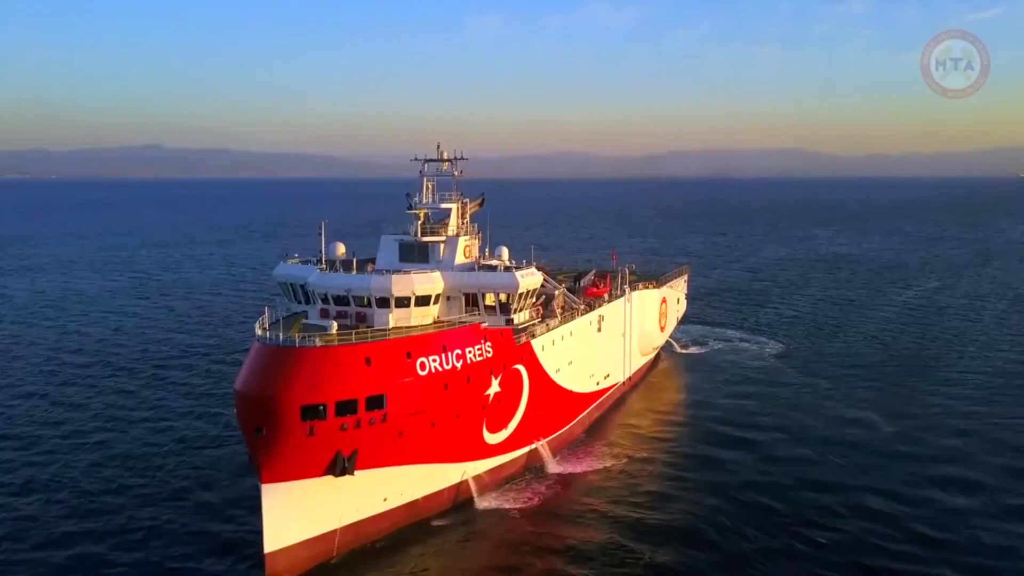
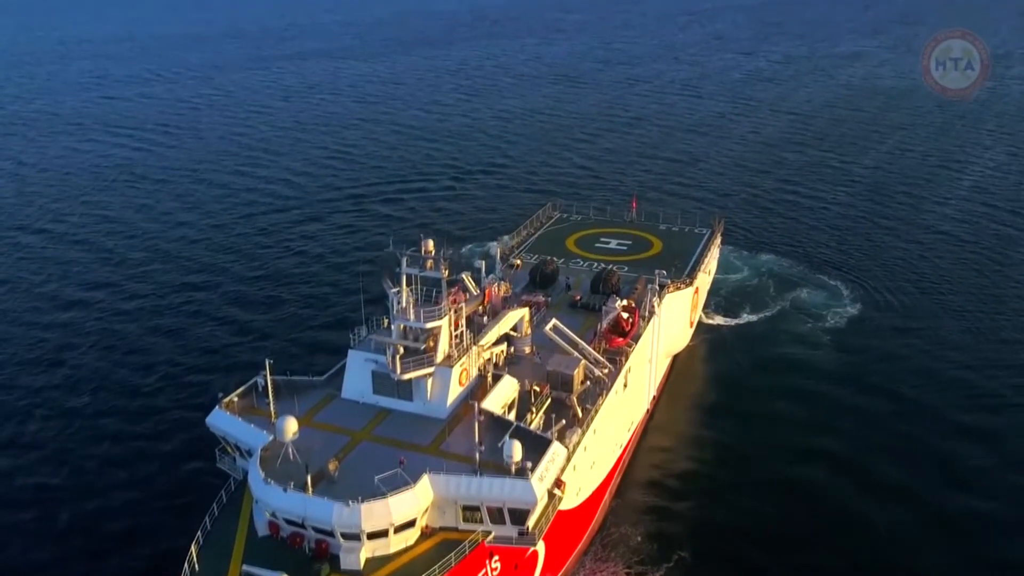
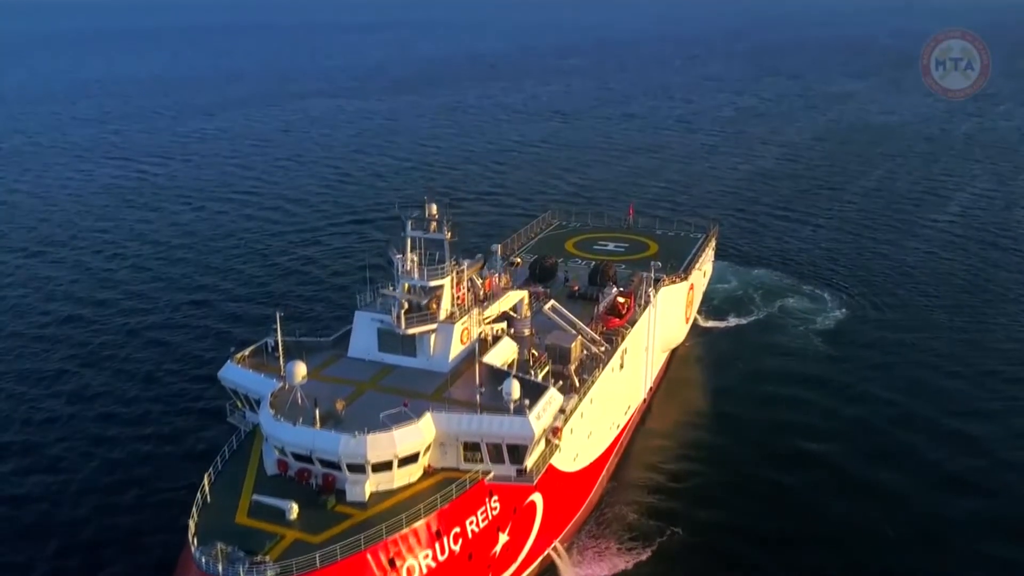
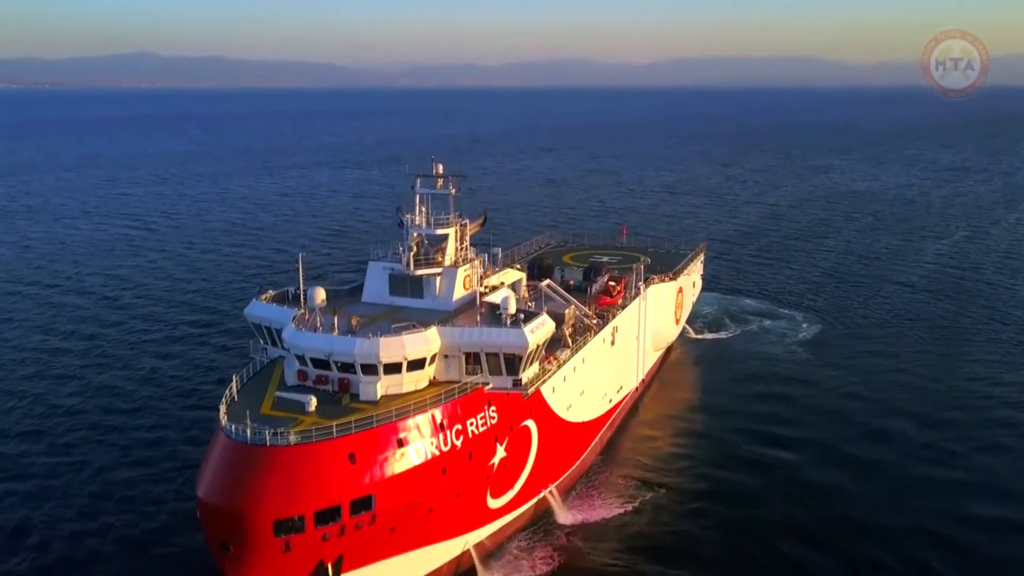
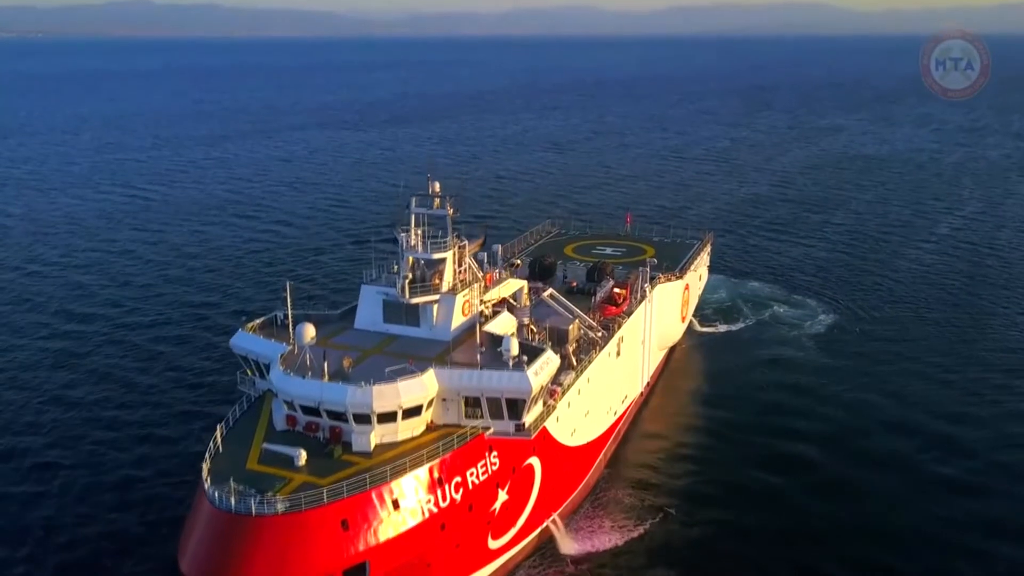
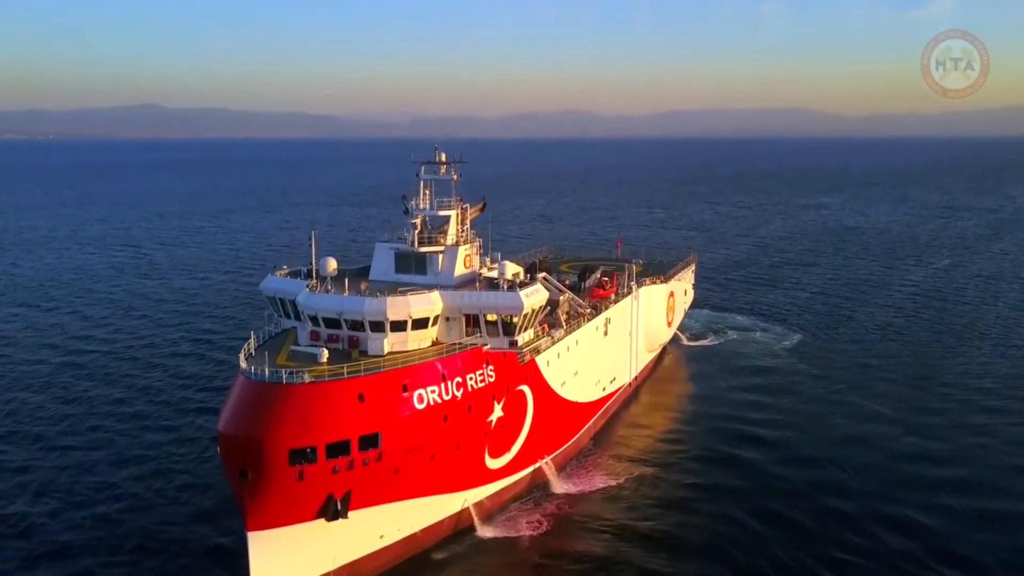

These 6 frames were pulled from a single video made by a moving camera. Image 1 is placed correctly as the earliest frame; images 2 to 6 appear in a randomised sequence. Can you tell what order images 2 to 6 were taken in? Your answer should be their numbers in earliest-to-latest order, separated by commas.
6, 4, 5, 3, 2
